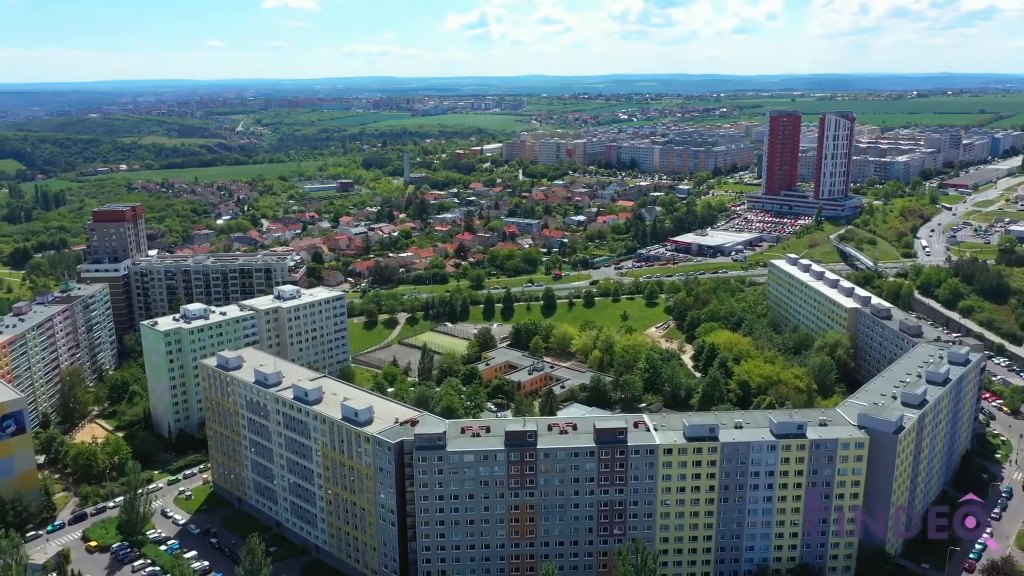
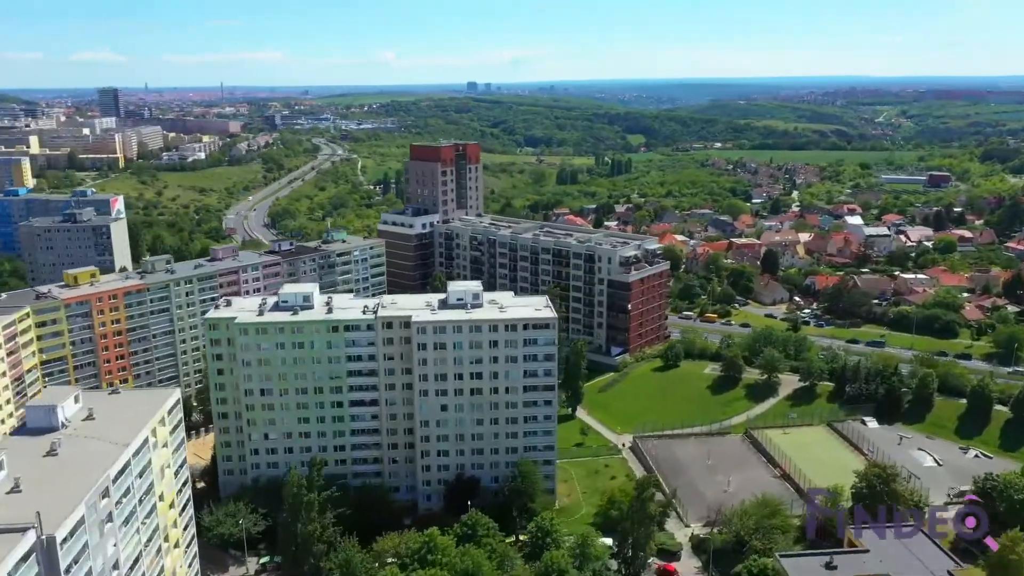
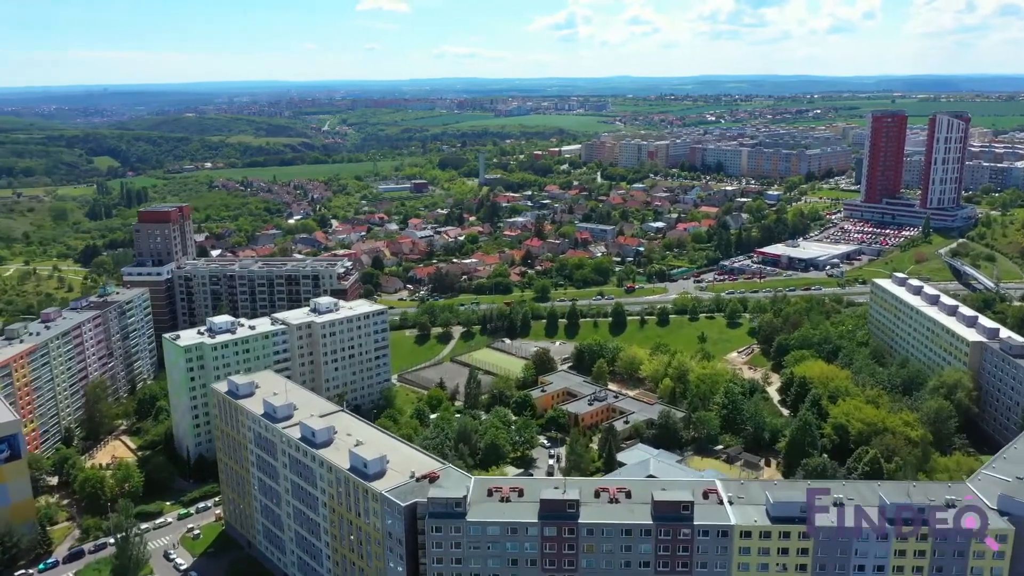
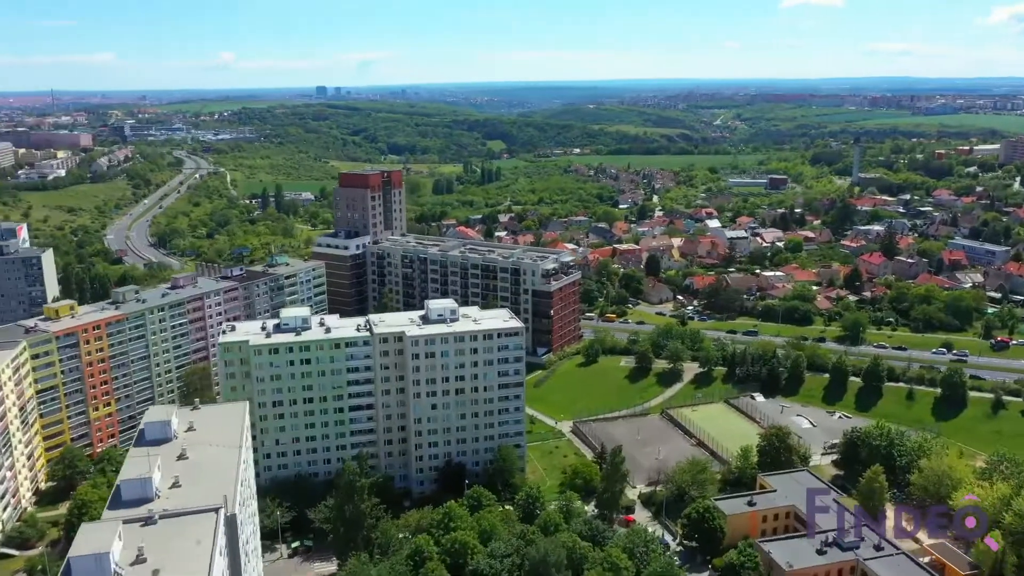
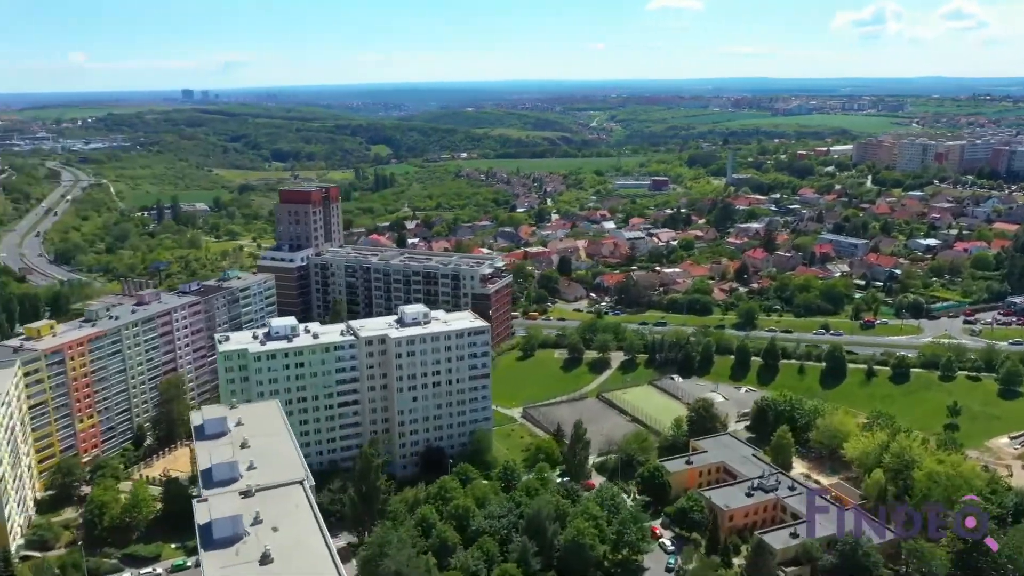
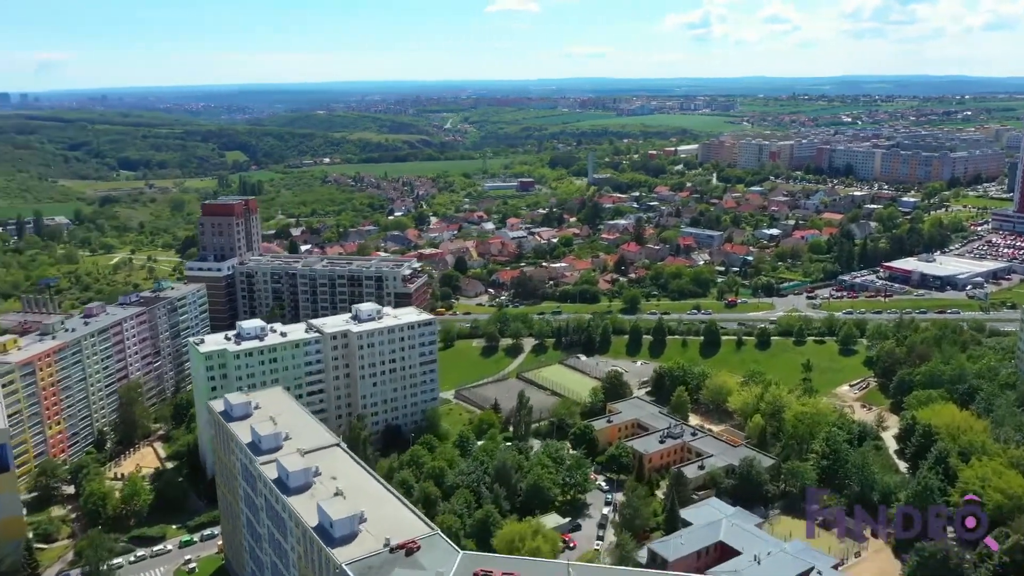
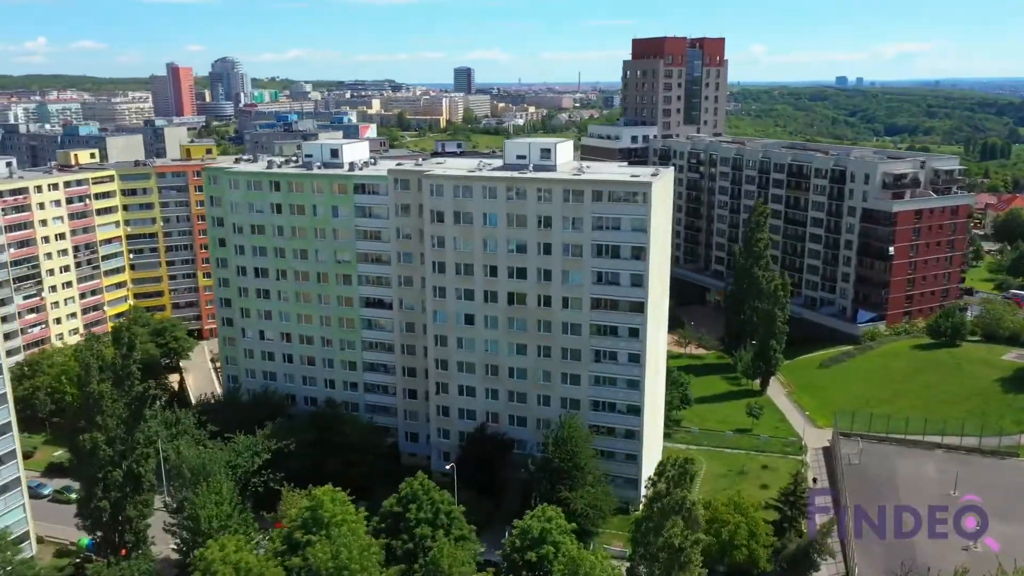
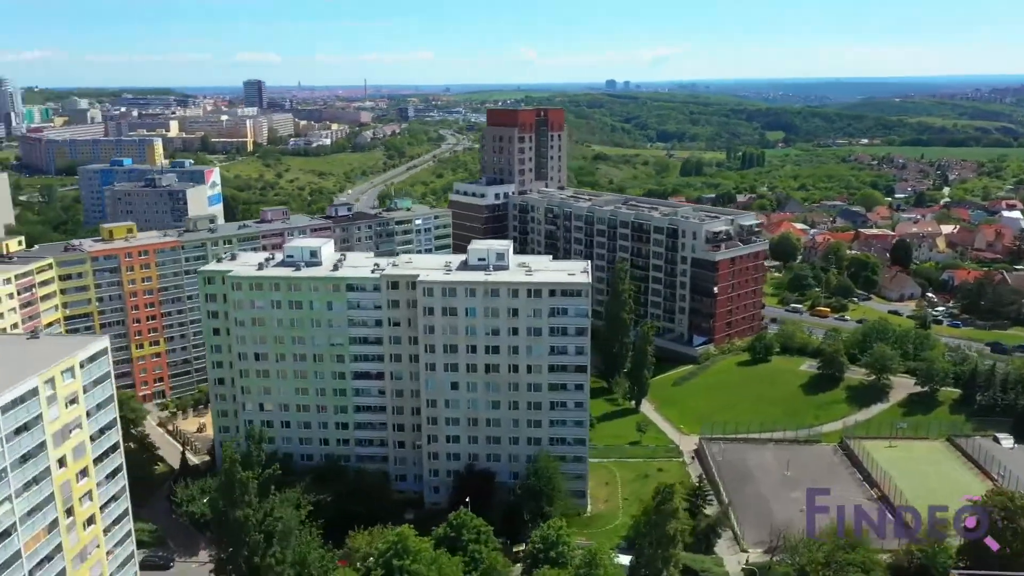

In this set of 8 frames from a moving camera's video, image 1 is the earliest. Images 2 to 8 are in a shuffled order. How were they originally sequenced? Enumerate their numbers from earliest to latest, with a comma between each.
3, 6, 5, 4, 2, 8, 7
